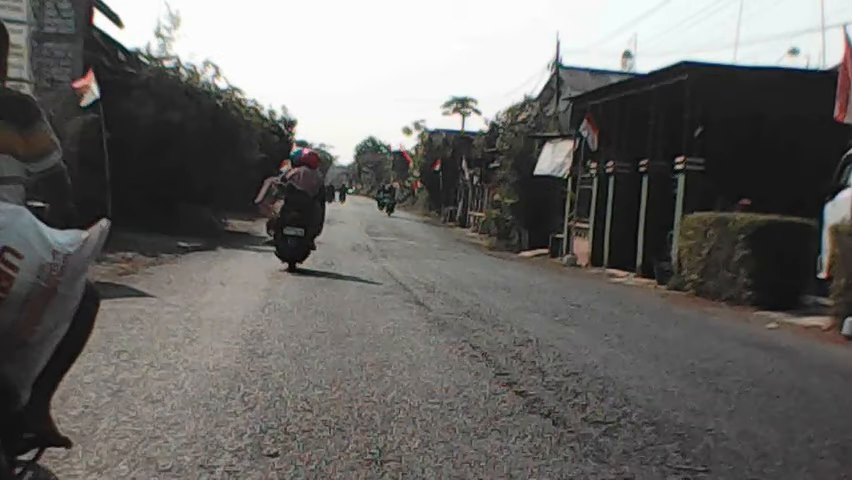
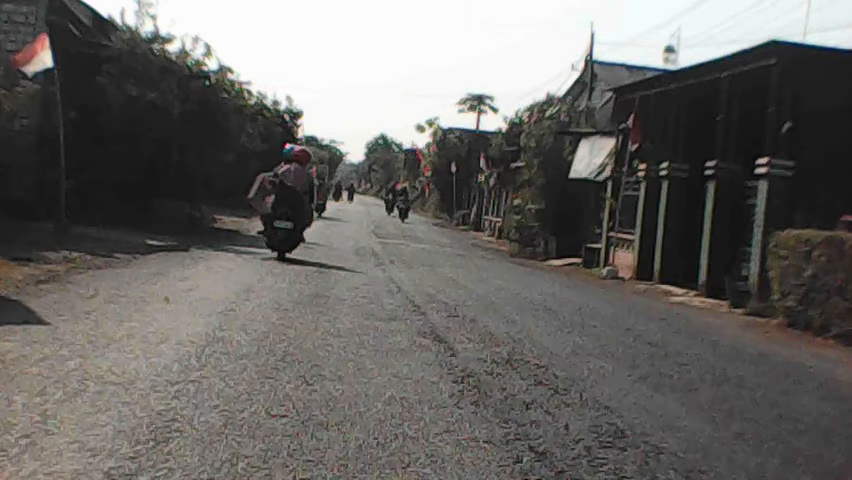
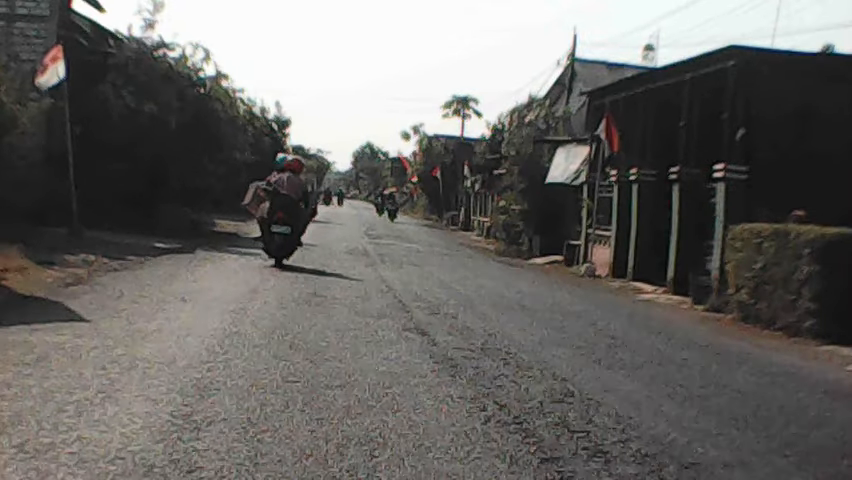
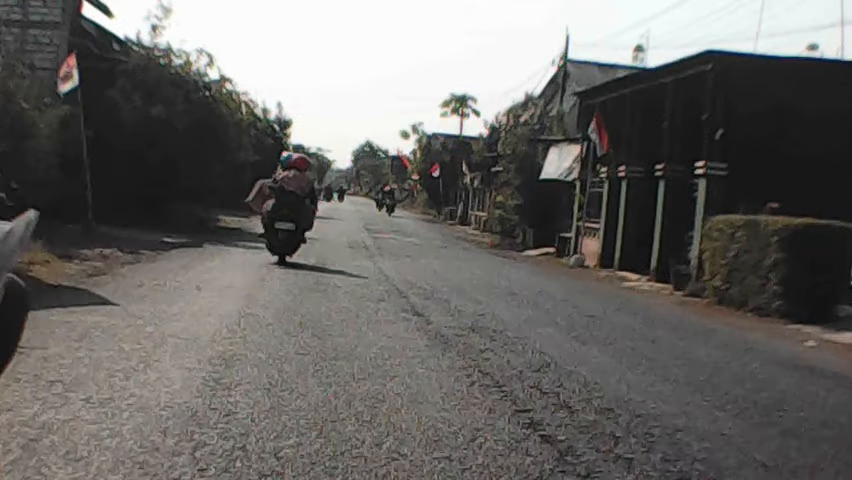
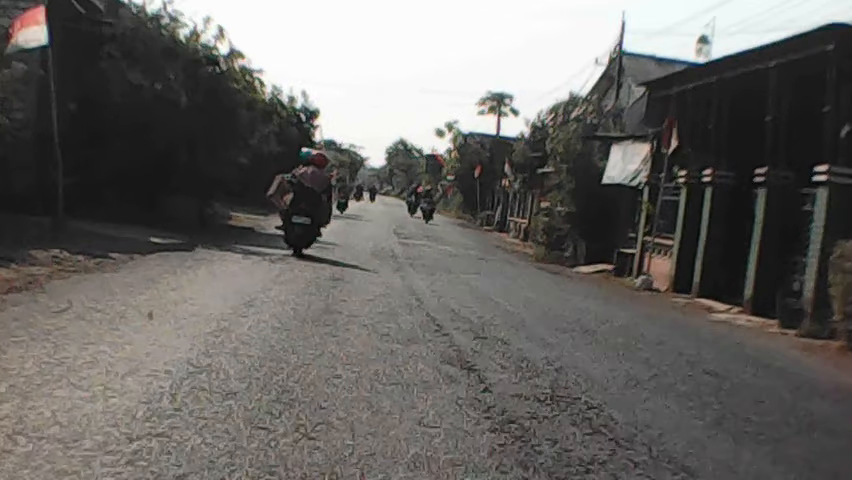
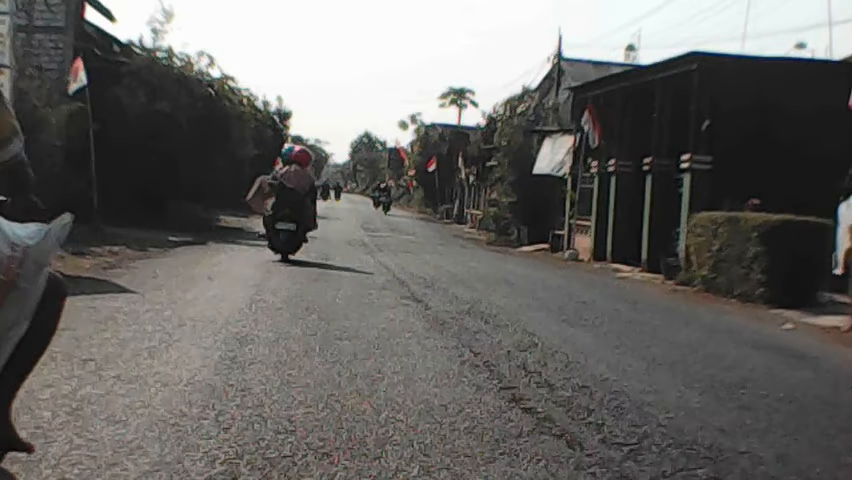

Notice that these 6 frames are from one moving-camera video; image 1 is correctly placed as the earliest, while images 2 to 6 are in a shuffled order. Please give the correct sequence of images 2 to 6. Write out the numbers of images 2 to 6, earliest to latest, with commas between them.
6, 4, 3, 2, 5
